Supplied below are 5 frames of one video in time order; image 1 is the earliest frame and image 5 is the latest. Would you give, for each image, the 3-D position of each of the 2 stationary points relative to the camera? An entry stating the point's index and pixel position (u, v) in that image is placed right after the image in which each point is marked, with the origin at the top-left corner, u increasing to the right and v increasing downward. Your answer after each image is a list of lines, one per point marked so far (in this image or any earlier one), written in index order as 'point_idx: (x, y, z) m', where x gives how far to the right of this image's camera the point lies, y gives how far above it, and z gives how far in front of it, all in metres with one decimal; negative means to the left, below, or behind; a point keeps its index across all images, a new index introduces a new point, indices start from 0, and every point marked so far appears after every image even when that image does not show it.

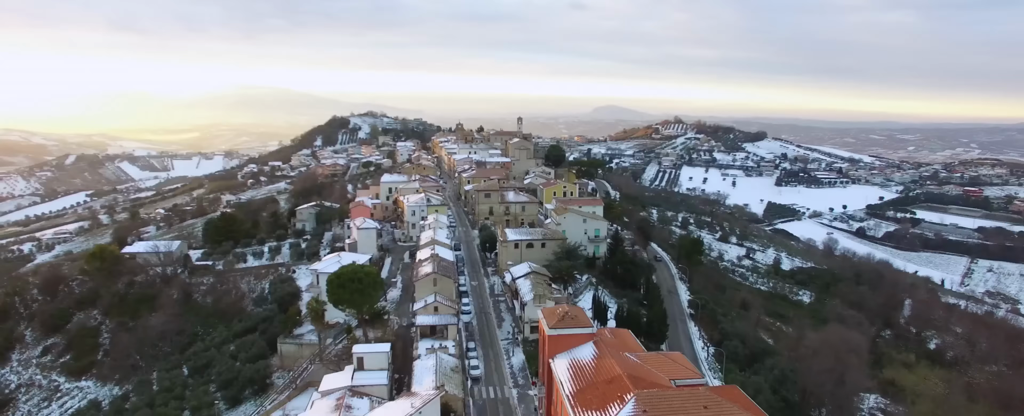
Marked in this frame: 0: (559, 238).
0: (+1.4, -0.9, +16.5) m
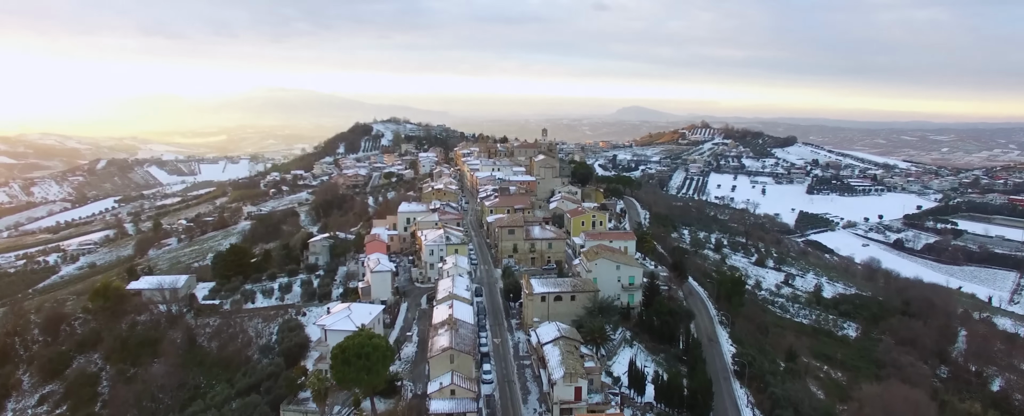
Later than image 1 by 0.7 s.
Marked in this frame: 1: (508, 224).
0: (+2.1, -2.2, +14.9) m
1: (-0.2, -0.6, +19.7) m
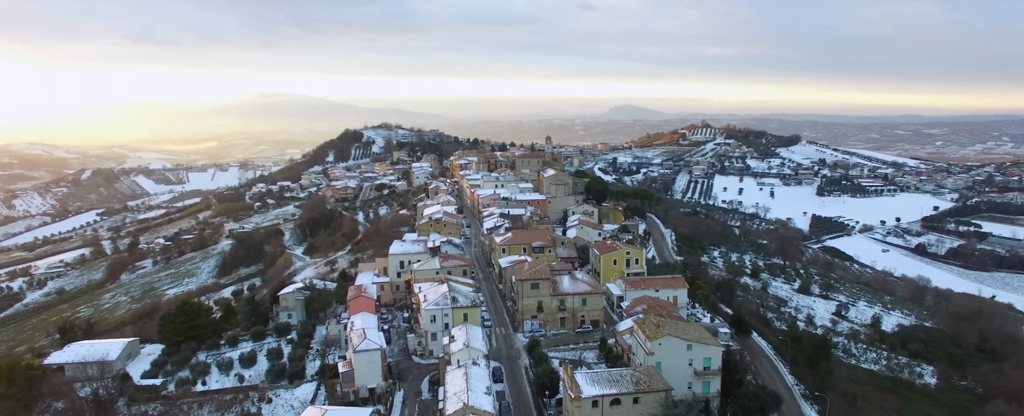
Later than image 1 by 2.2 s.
0: (+2.8, -3.4, +10.6) m
1: (+0.5, -1.8, +15.4) m
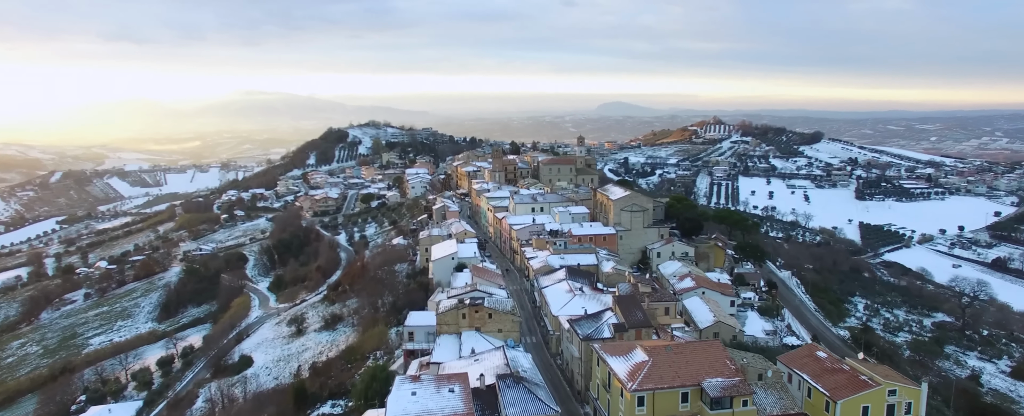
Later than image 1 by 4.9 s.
0: (+5.2, -4.9, 0.0) m
1: (+2.8, -3.4, +4.8) m
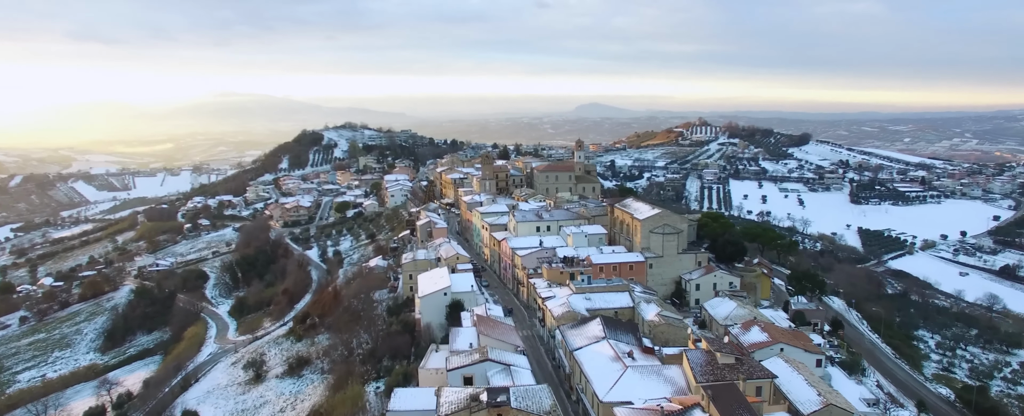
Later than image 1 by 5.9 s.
0: (+6.2, -5.5, -3.8) m
1: (+3.6, -4.0, +0.8) m
